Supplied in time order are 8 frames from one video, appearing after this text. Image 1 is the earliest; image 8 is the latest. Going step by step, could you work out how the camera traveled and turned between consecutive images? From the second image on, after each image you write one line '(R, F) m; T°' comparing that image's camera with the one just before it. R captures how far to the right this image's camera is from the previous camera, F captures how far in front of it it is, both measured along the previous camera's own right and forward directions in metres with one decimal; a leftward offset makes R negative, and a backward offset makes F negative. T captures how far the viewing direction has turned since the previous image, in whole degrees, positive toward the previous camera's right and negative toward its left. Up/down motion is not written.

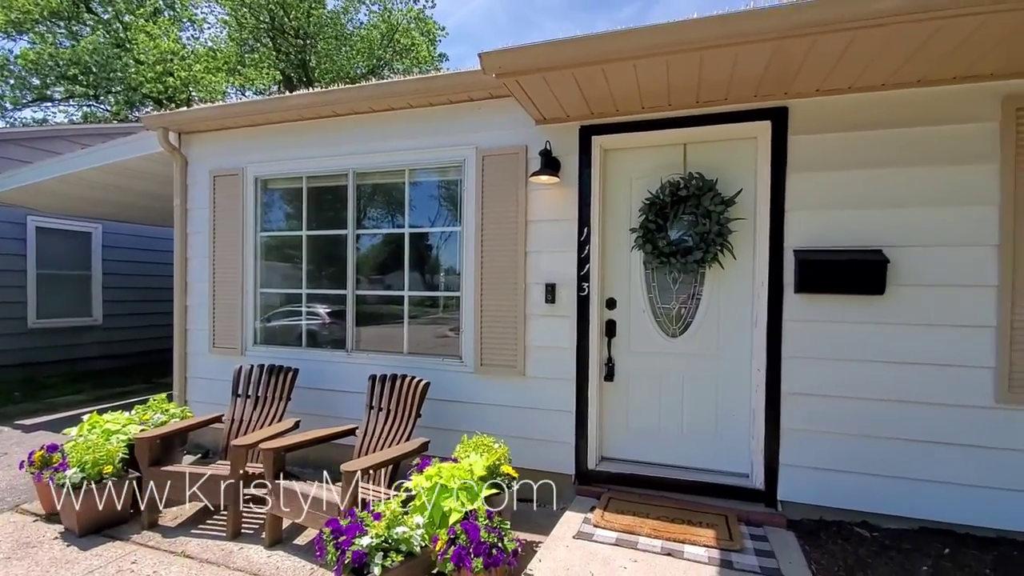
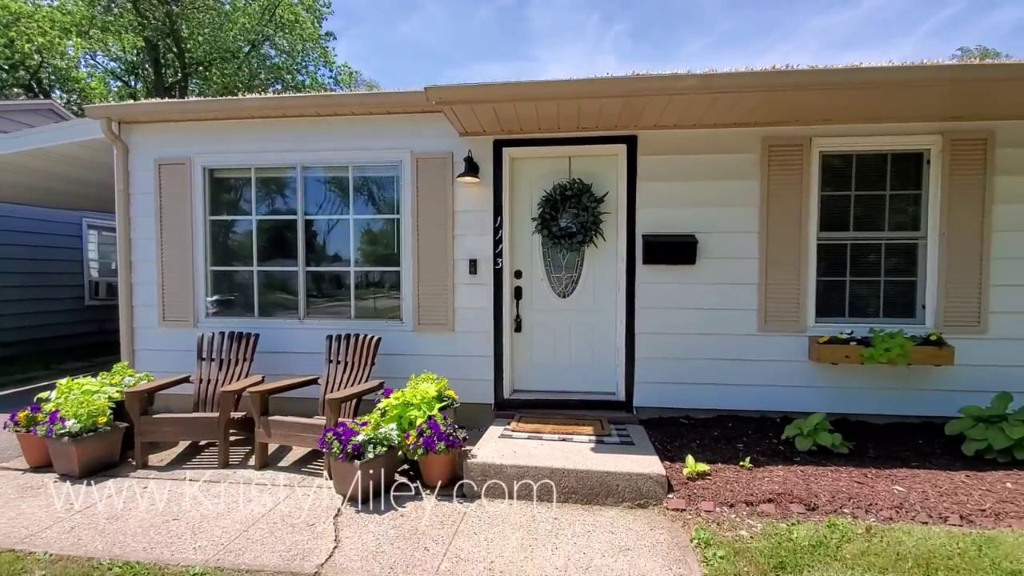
(-0.3, -1.0) m; +12°
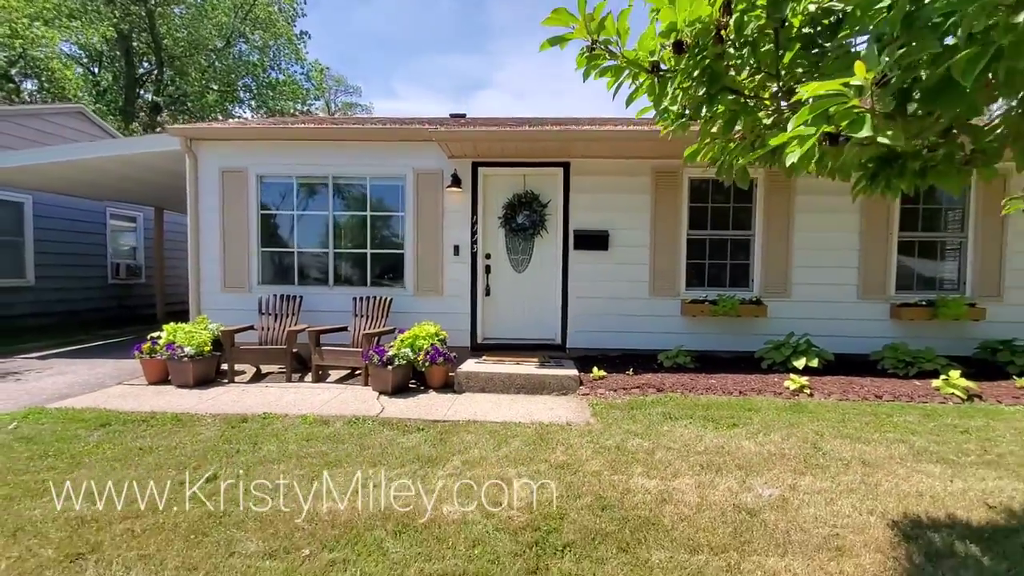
(-0.1, -1.8) m; +4°
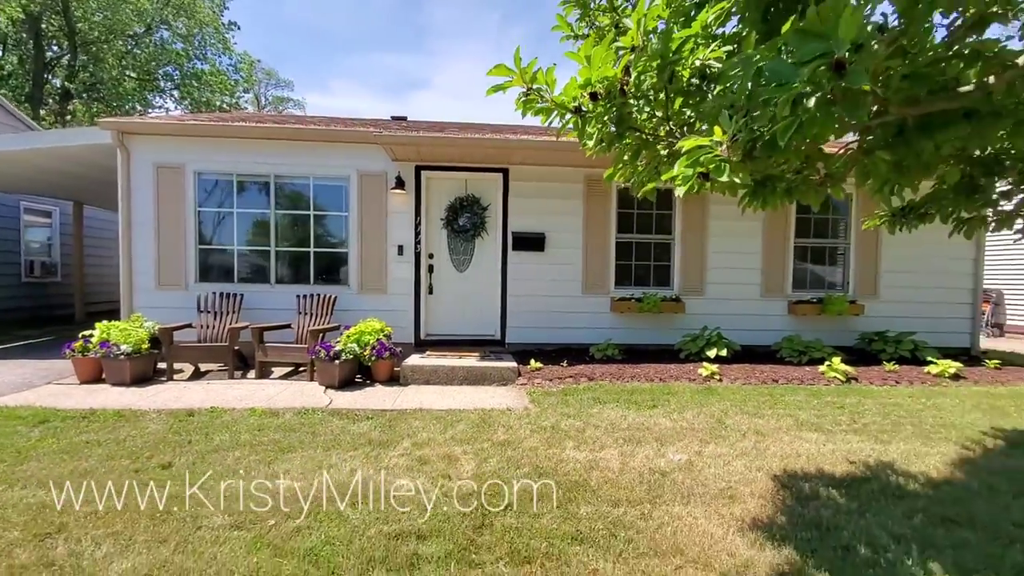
(-0.1, -0.3) m; +7°
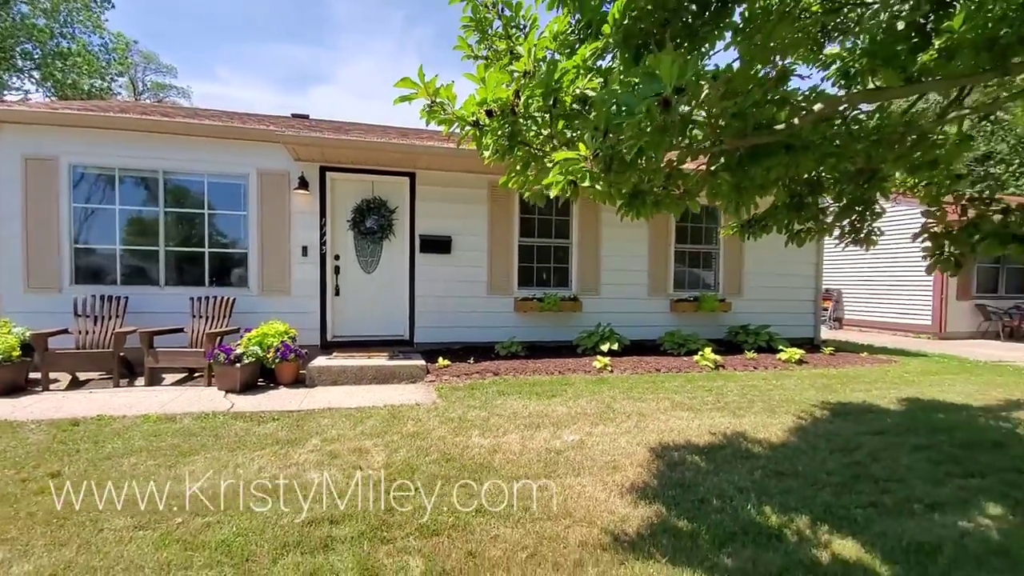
(0.0, -0.3) m; +10°
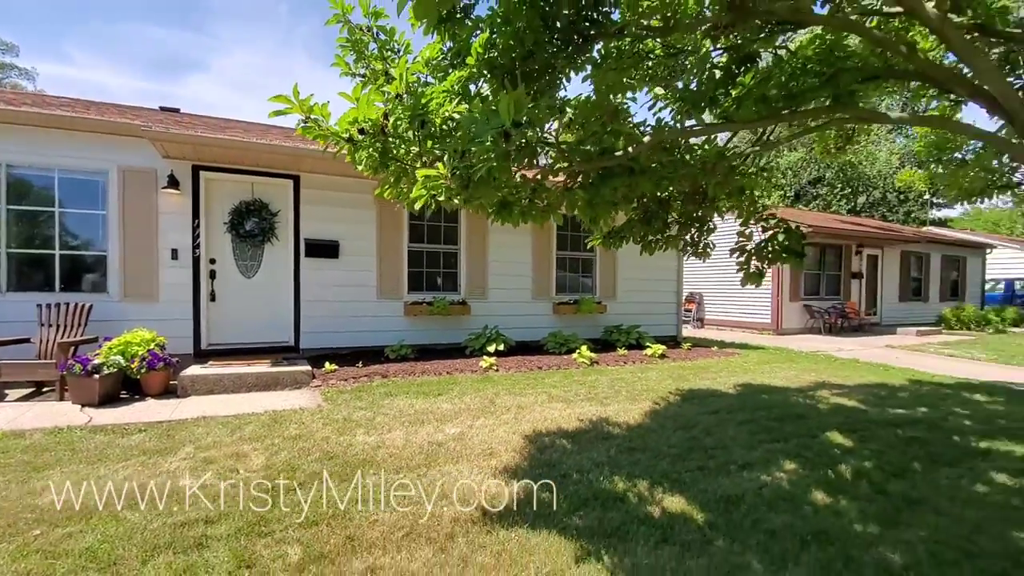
(+0.1, -0.3) m; +11°
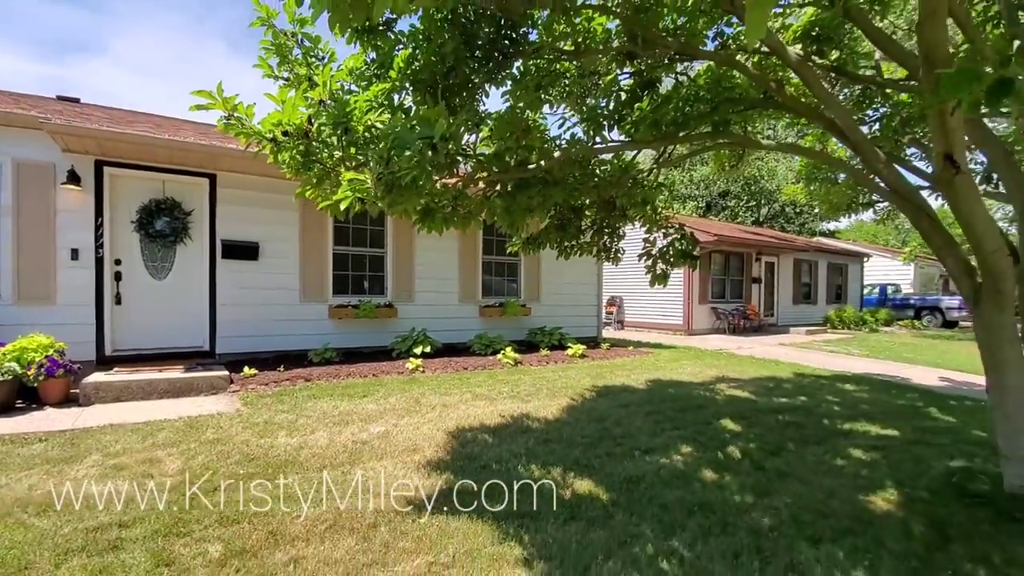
(0.0, -0.2) m; +8°
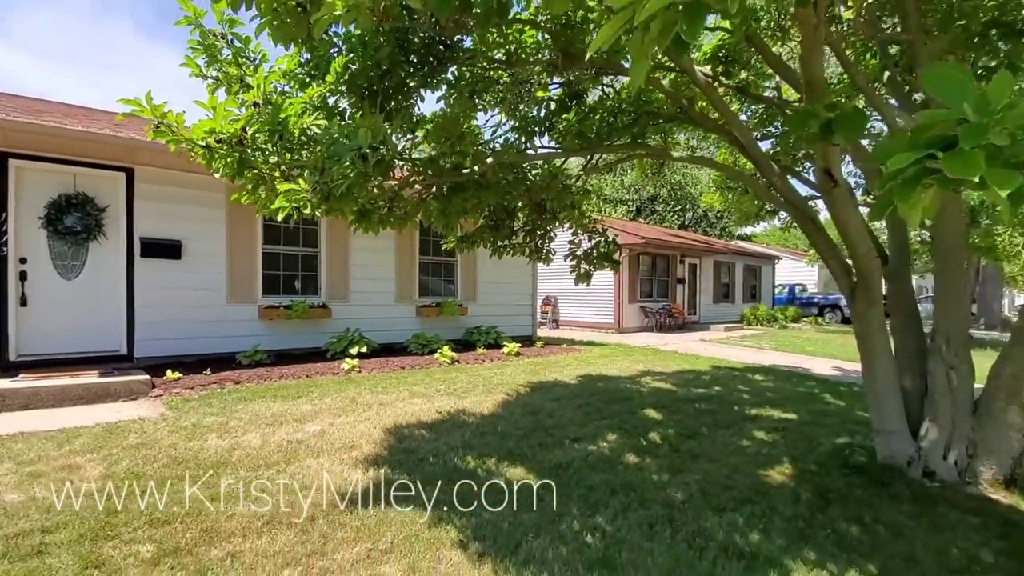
(0.0, -0.2) m; +7°
